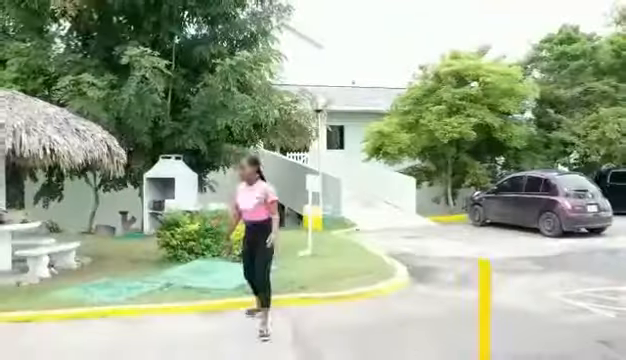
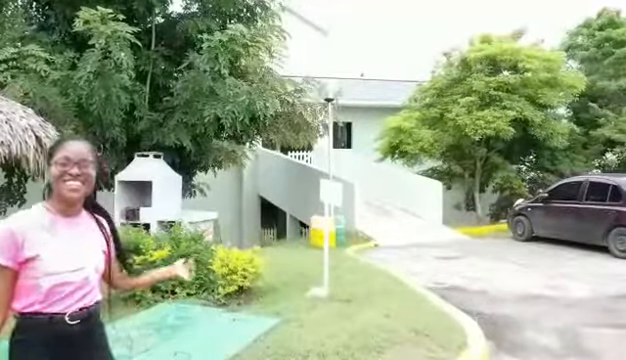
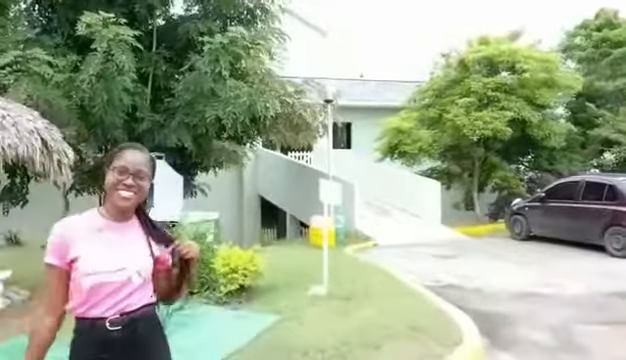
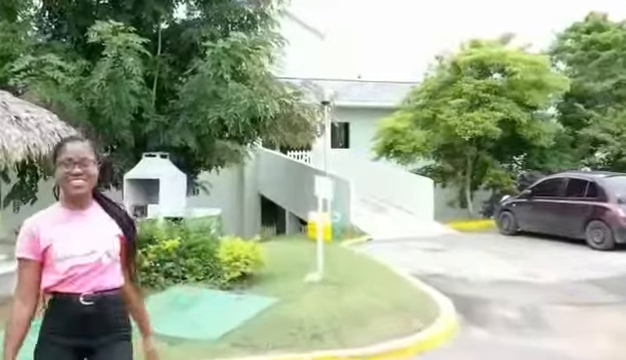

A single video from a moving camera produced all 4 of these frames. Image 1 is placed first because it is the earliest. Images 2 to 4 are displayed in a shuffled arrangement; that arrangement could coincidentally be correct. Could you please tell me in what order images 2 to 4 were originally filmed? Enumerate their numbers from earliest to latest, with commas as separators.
4, 3, 2
